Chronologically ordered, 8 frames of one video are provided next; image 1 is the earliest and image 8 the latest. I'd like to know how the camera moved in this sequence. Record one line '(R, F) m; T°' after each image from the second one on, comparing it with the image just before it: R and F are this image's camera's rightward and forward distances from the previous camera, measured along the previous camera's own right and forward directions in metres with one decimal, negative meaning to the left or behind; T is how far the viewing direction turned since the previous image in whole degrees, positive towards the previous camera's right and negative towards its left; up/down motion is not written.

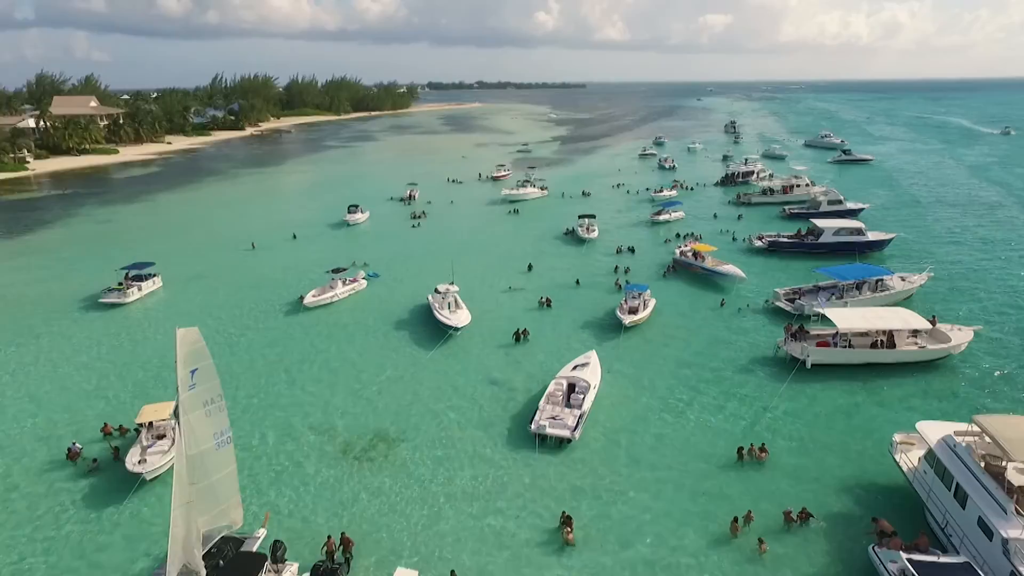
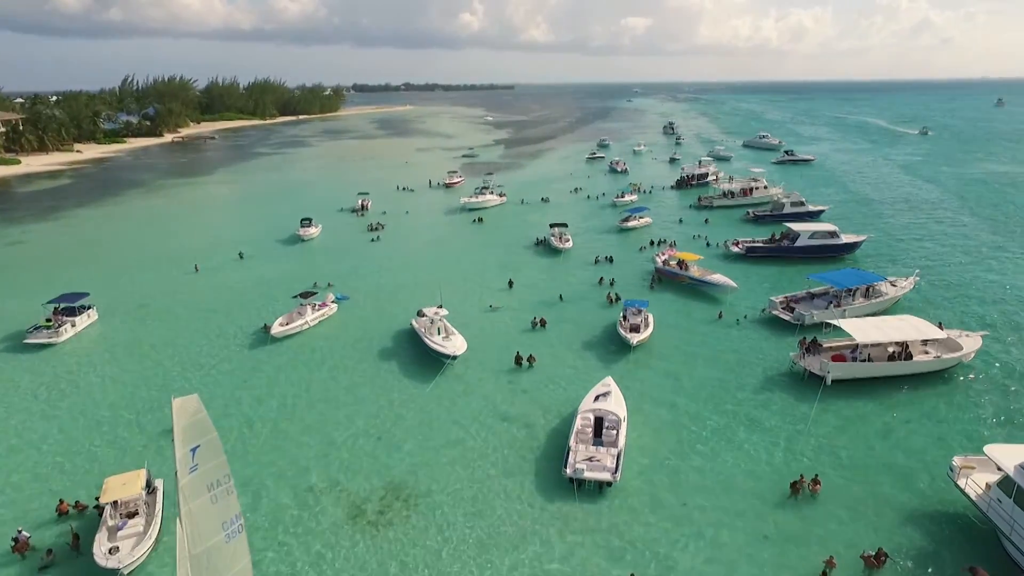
(-2.7, +2.6) m; +6°
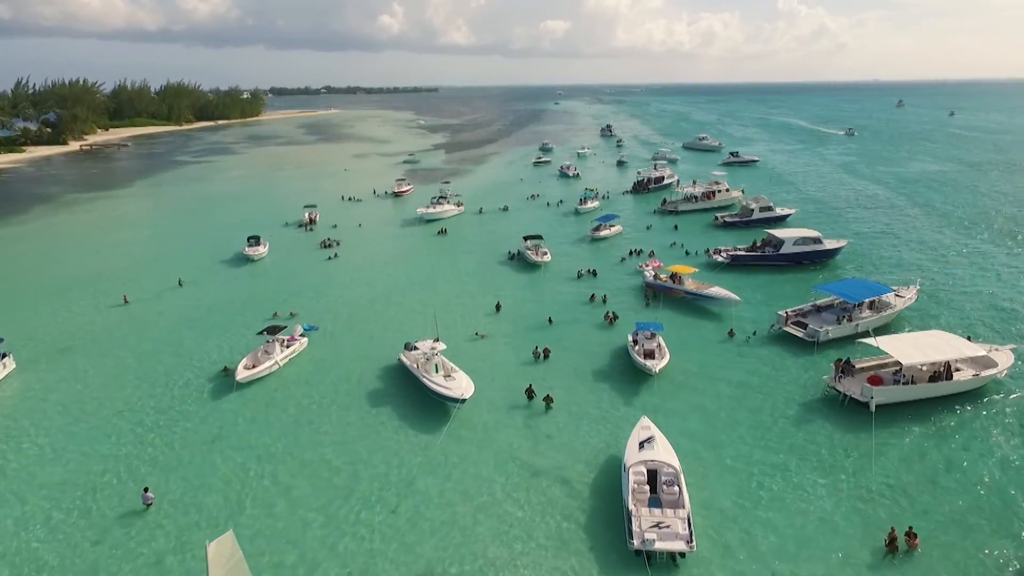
(-2.9, +3.4) m; +6°
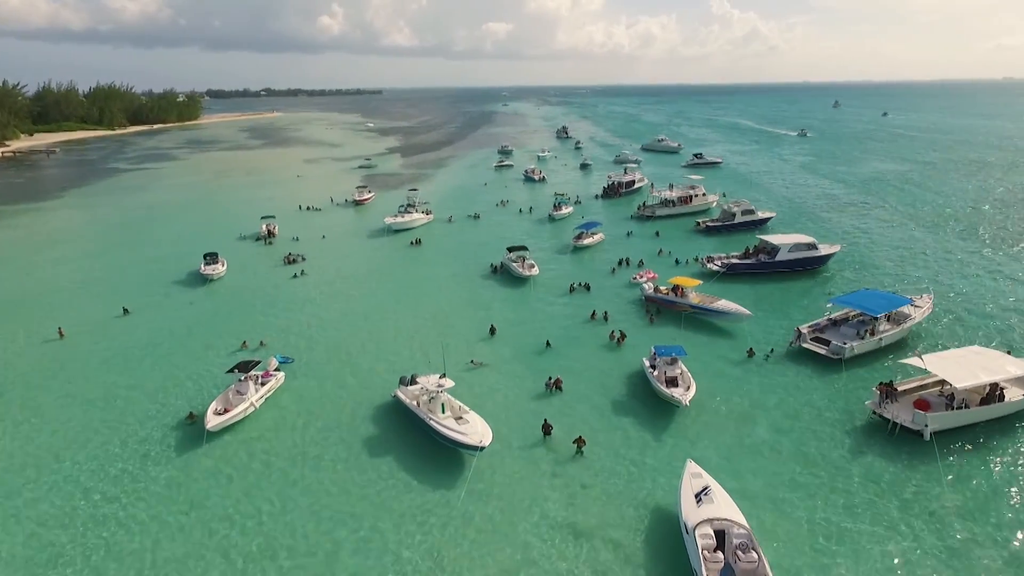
(-2.2, +3.0) m; +4°
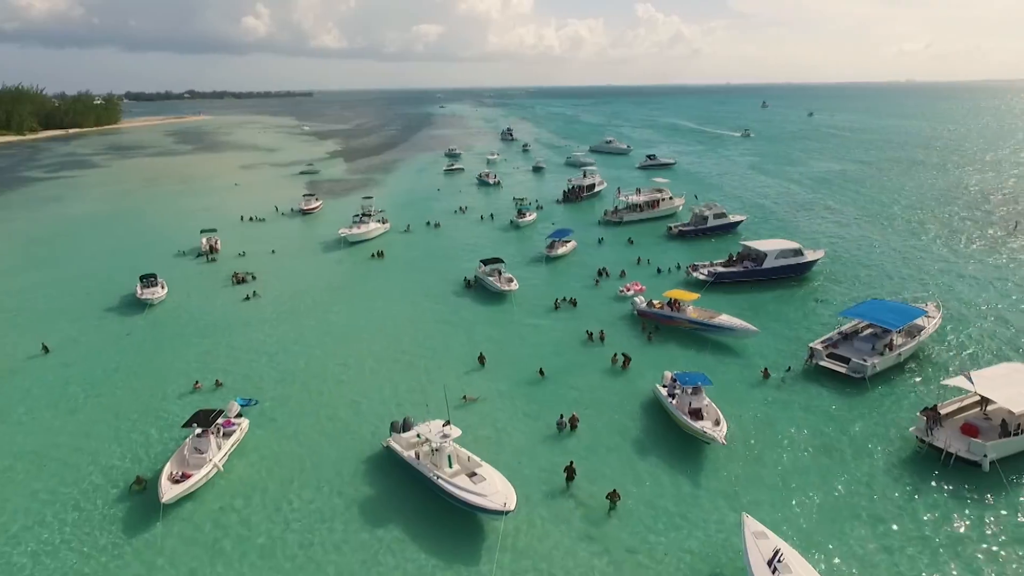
(-2.1, +3.2) m; +5°
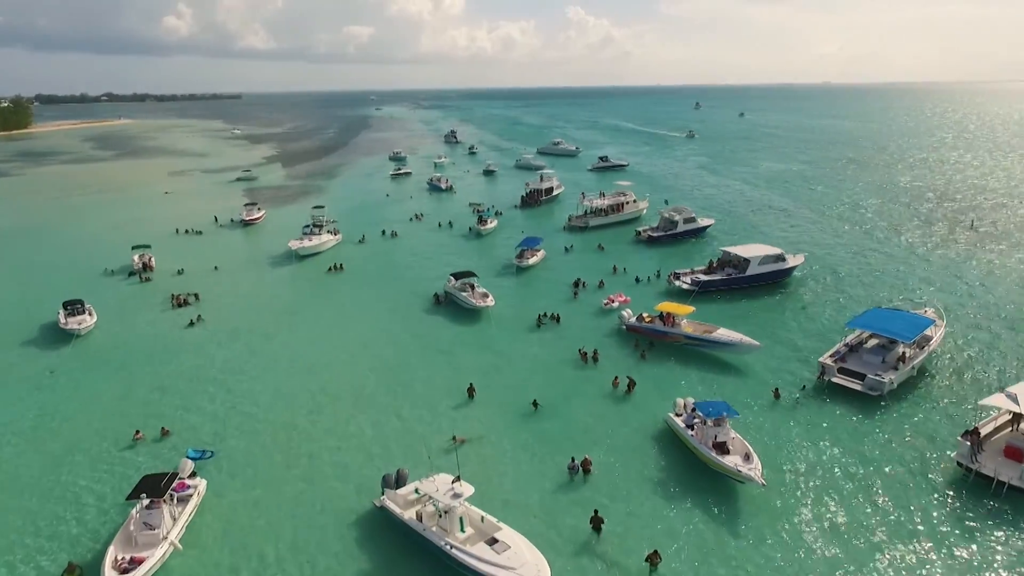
(-1.8, +2.8) m; +5°
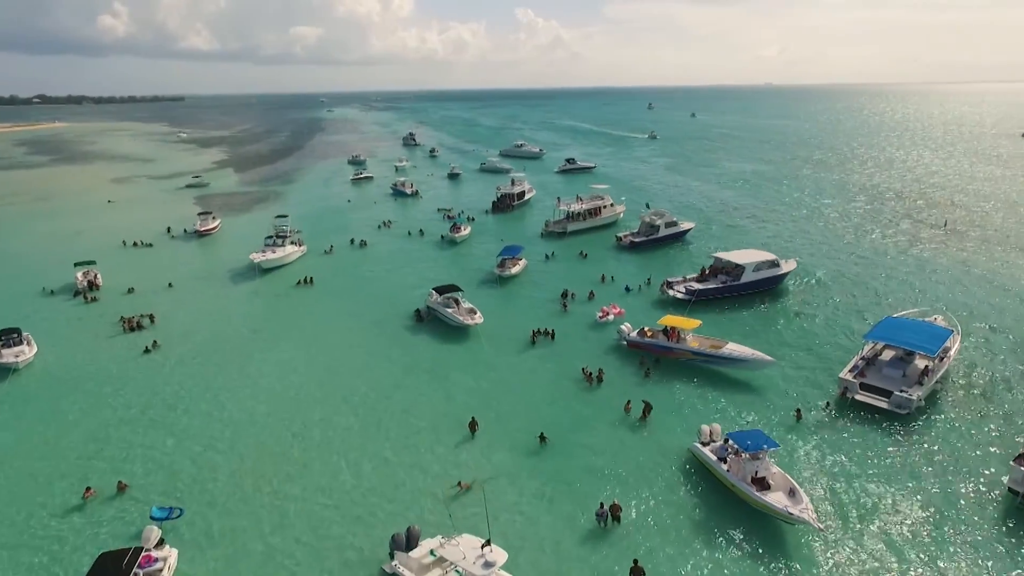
(-1.6, +2.3) m; +4°
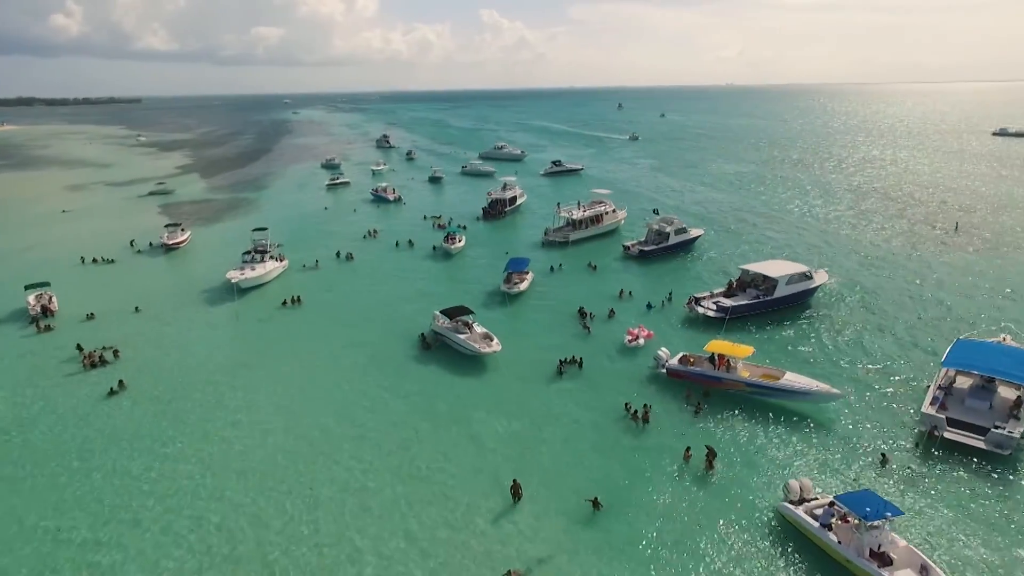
(-2.1, +3.6) m; +3°
